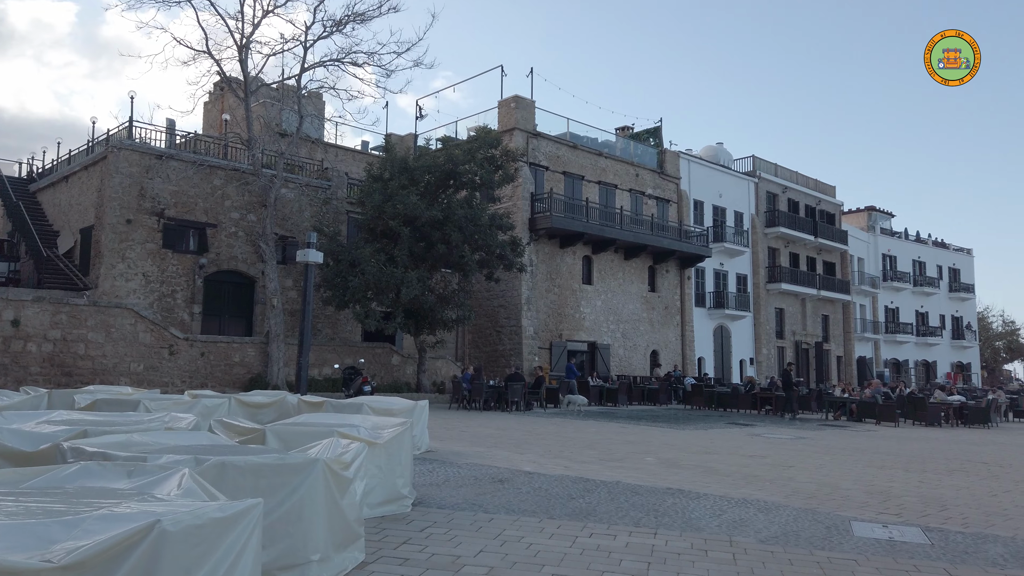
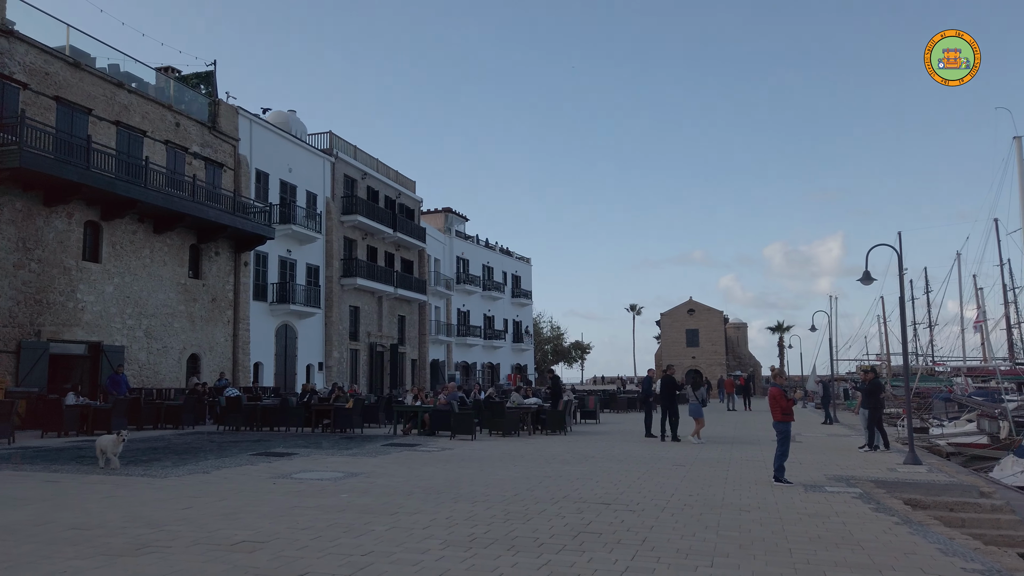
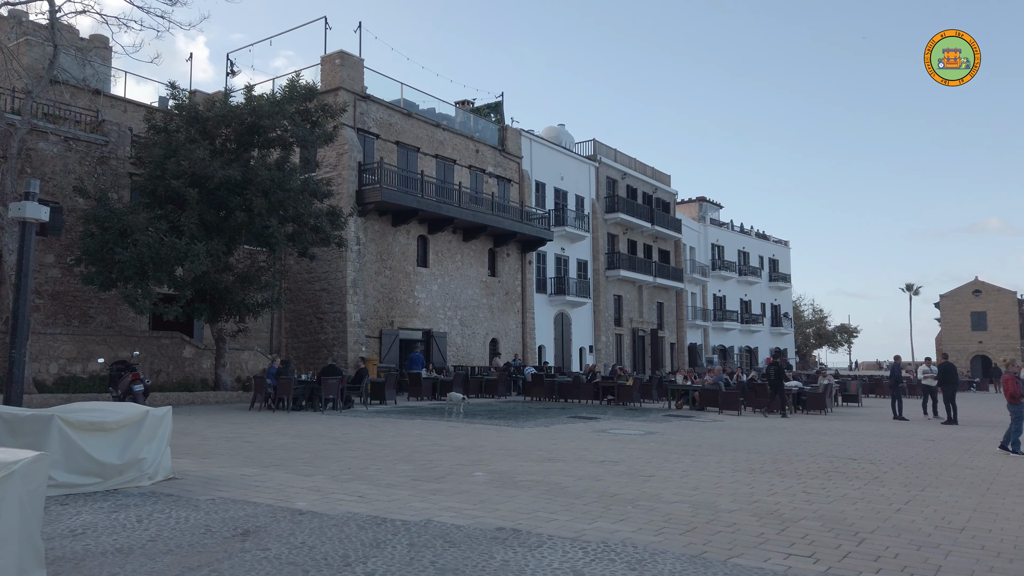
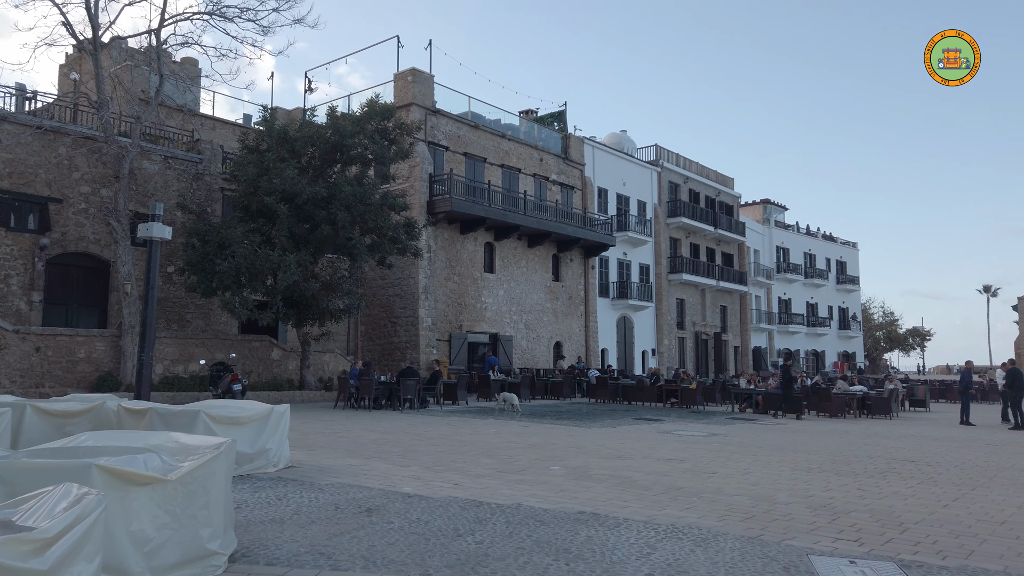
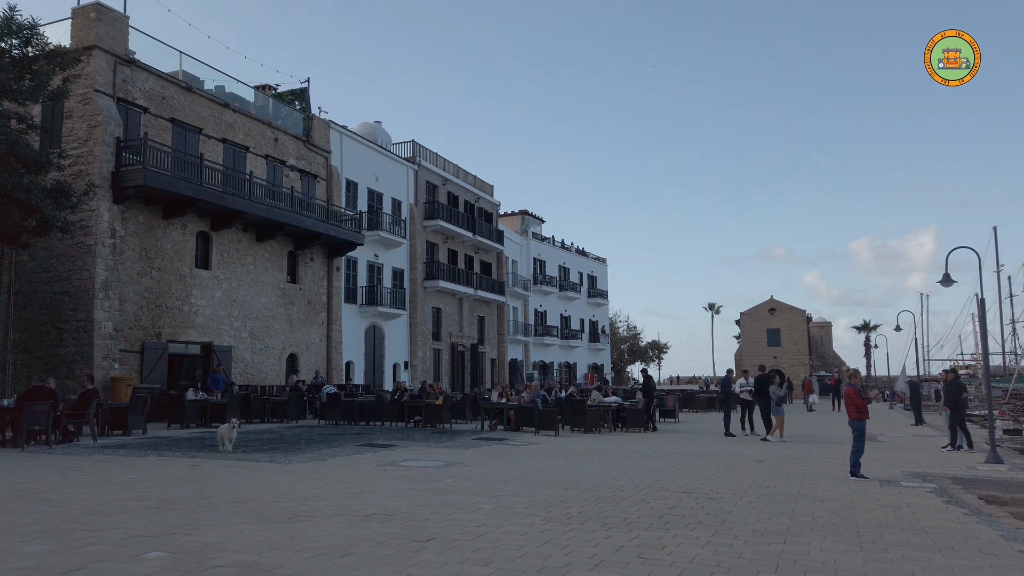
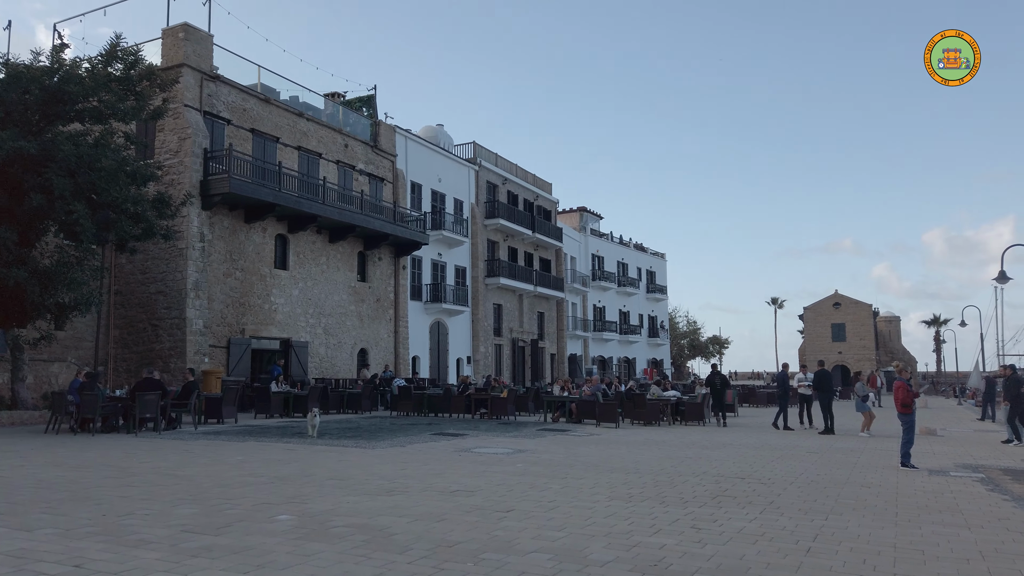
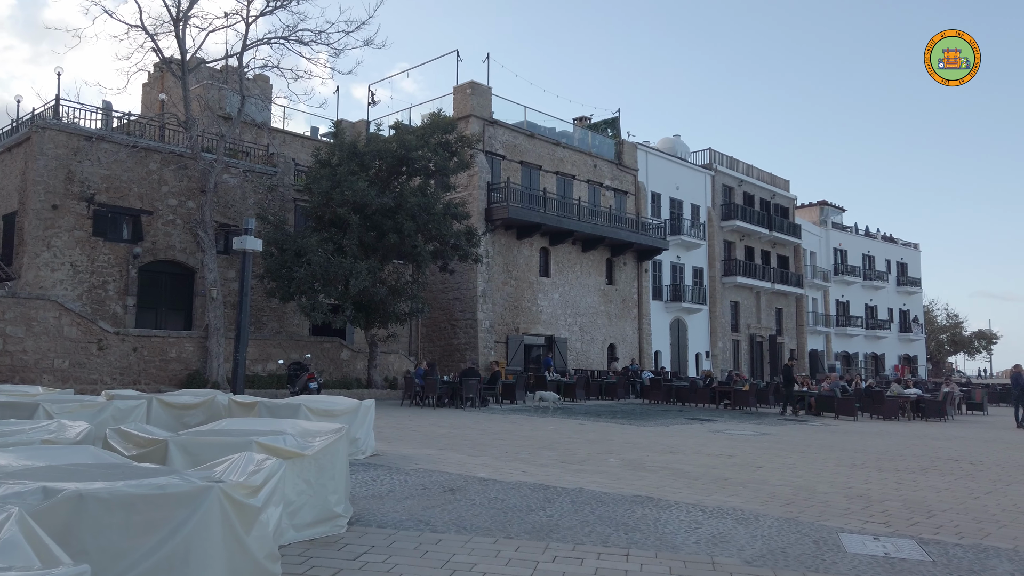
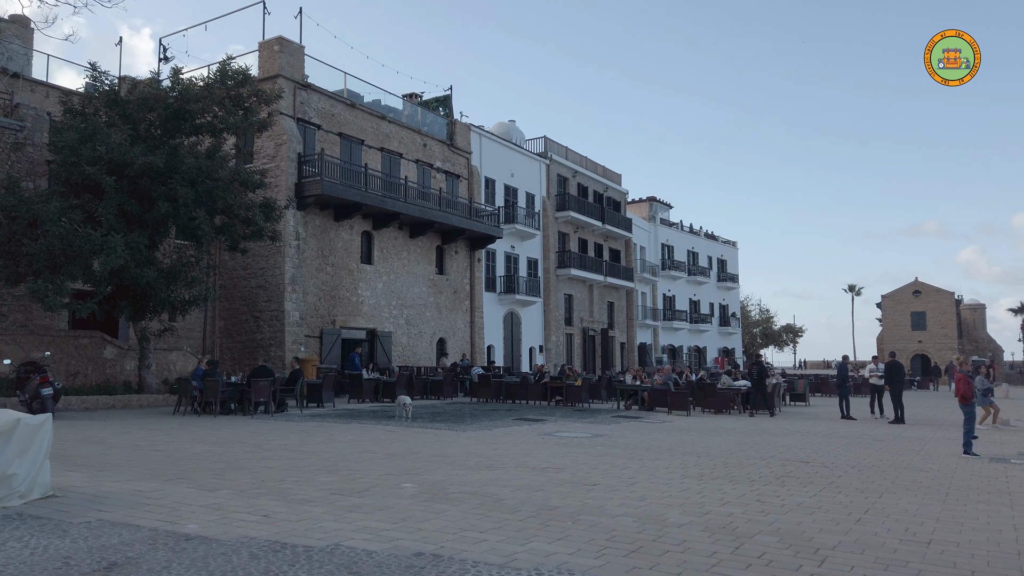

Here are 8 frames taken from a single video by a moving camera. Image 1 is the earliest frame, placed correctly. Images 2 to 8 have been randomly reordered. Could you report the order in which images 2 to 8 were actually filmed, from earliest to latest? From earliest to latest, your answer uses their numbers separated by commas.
7, 4, 3, 8, 6, 5, 2
